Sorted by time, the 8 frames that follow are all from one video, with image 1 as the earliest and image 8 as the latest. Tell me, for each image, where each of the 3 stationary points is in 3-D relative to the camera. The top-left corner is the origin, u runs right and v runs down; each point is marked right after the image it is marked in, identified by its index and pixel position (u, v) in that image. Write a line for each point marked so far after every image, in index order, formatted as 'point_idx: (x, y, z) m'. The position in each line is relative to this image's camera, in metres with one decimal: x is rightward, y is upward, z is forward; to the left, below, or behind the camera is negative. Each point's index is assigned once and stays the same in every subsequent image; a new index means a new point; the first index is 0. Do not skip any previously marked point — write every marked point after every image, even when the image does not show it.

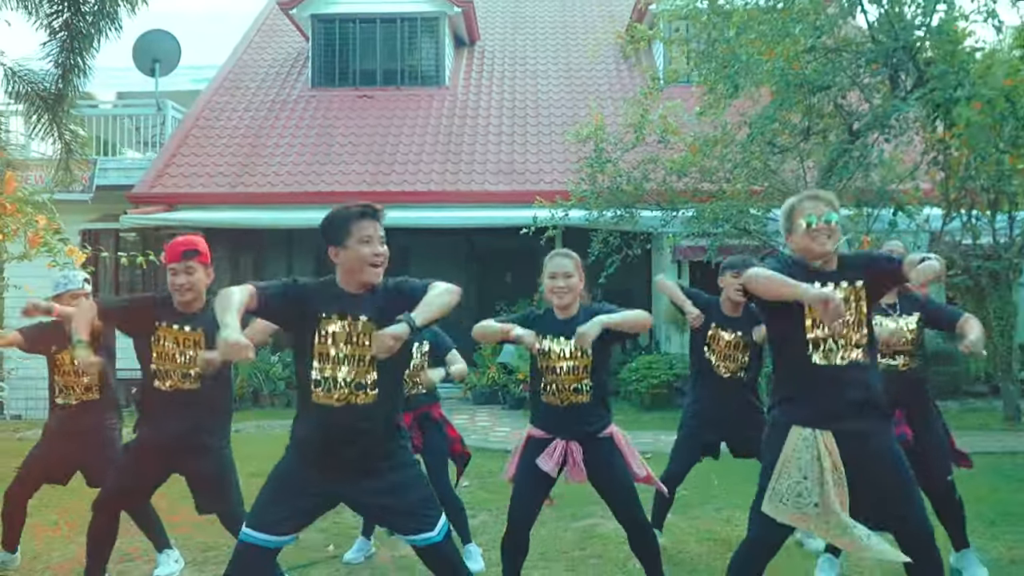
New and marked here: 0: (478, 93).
0: (-0.6, +3.3, +15.9) m
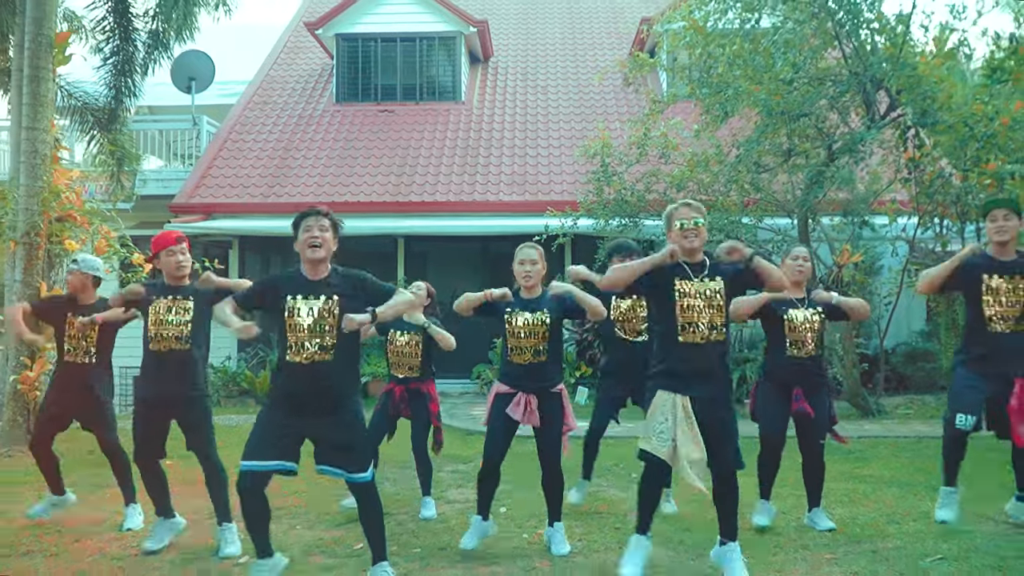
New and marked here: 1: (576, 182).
0: (-0.4, +3.2, +16.9) m
1: (+1.0, +1.6, +14.7) m
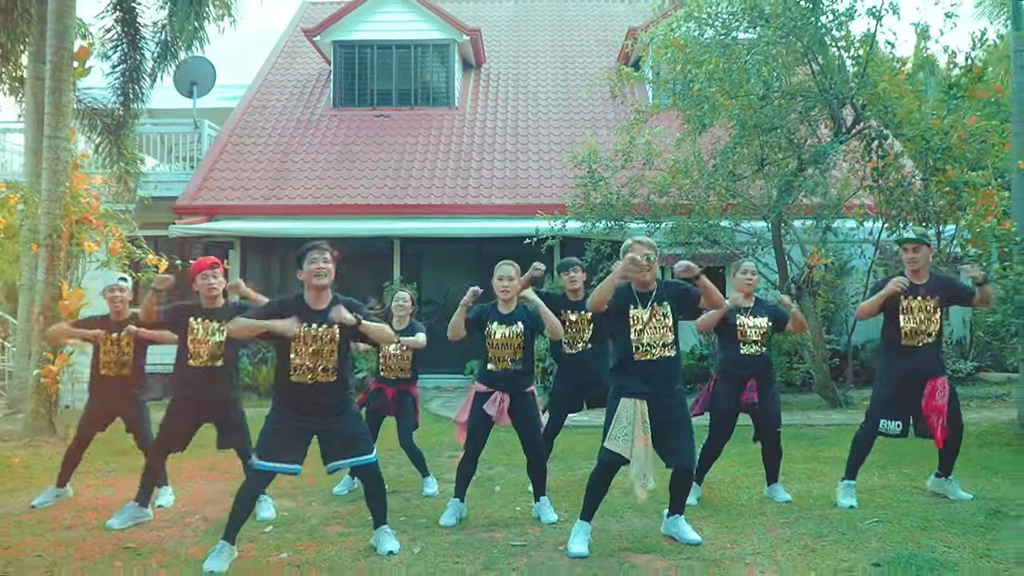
0: (-0.5, +3.2, +17.6) m
1: (+0.8, +1.7, +15.4) m
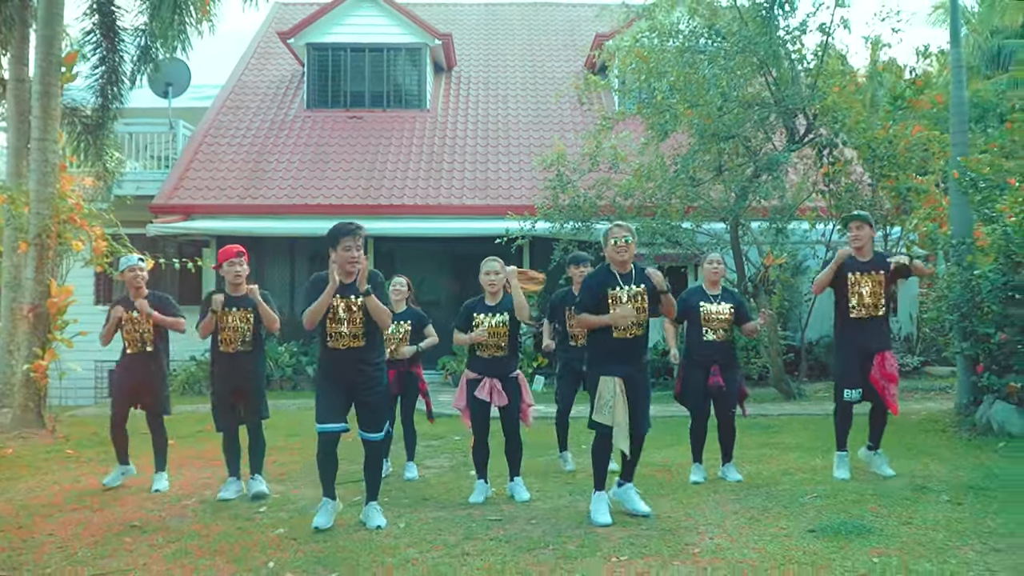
0: (-1.1, +3.3, +18.1) m
1: (+0.3, +1.7, +15.9) m
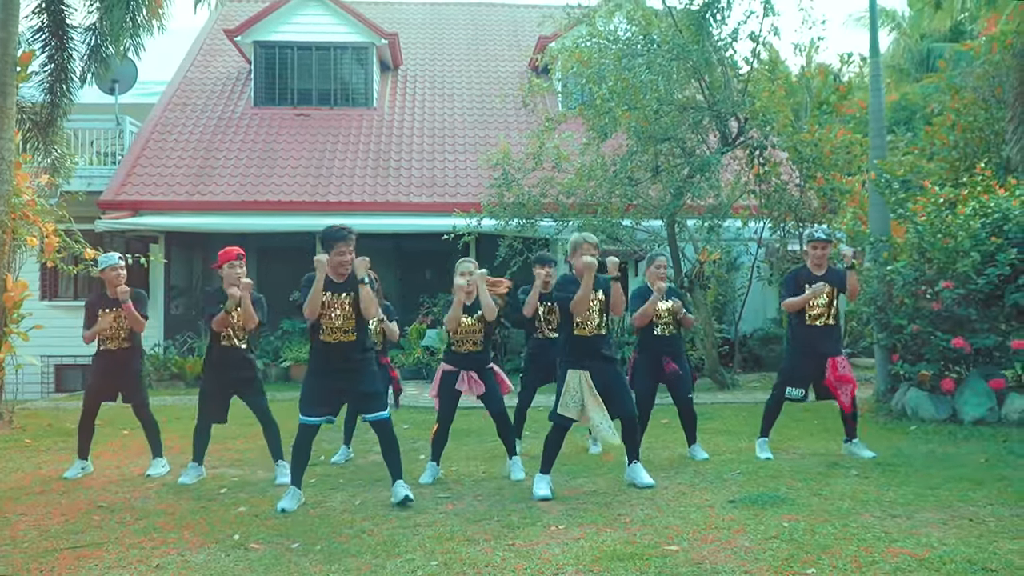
0: (-2.1, +3.3, +18.4) m
1: (-0.6, +1.8, +16.3) m
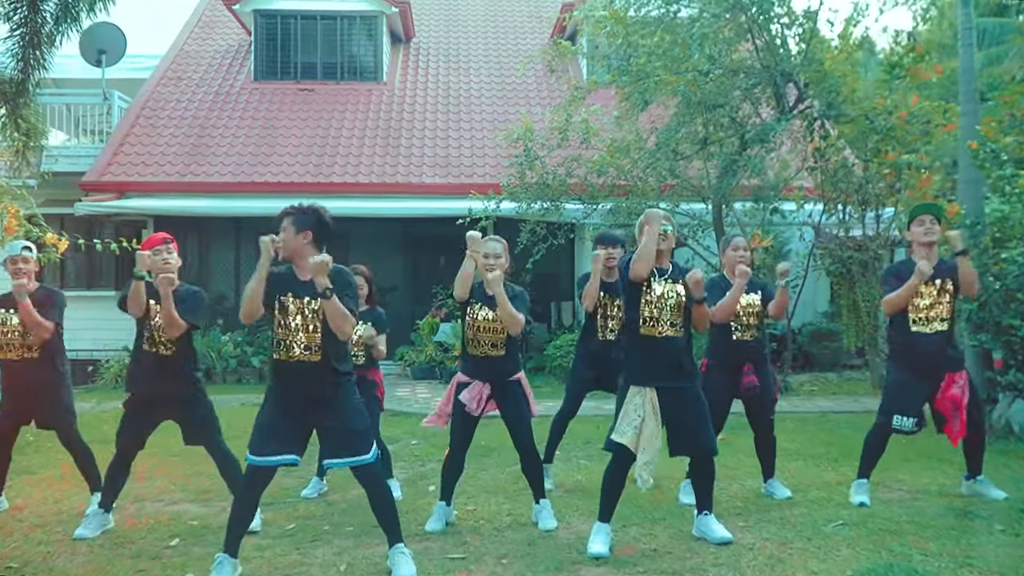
0: (-1.8, +3.5, +16.9) m
1: (-0.2, +1.9, +14.9) m
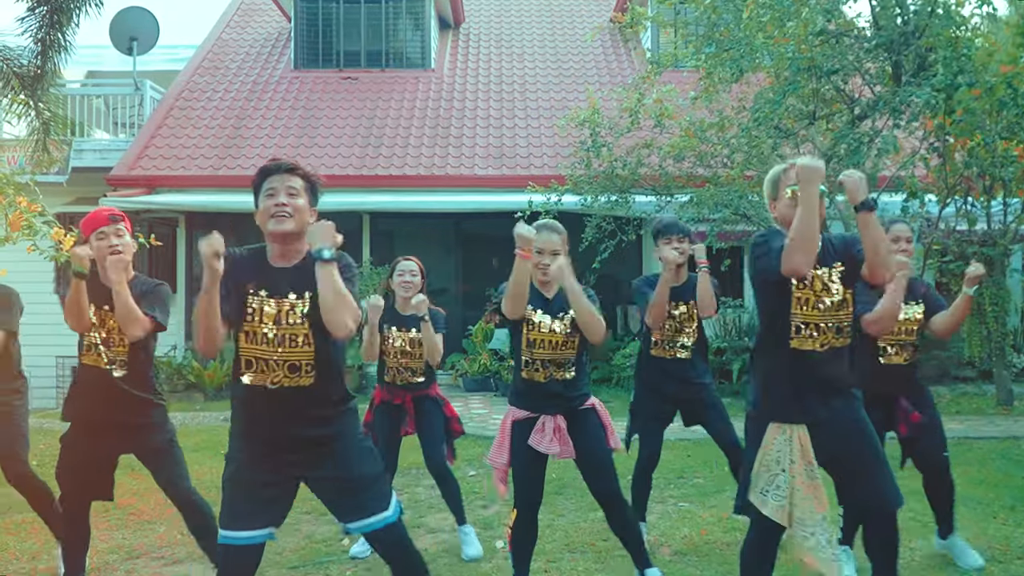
0: (-0.8, +3.5, +15.7) m
1: (+0.6, +1.9, +13.6) m
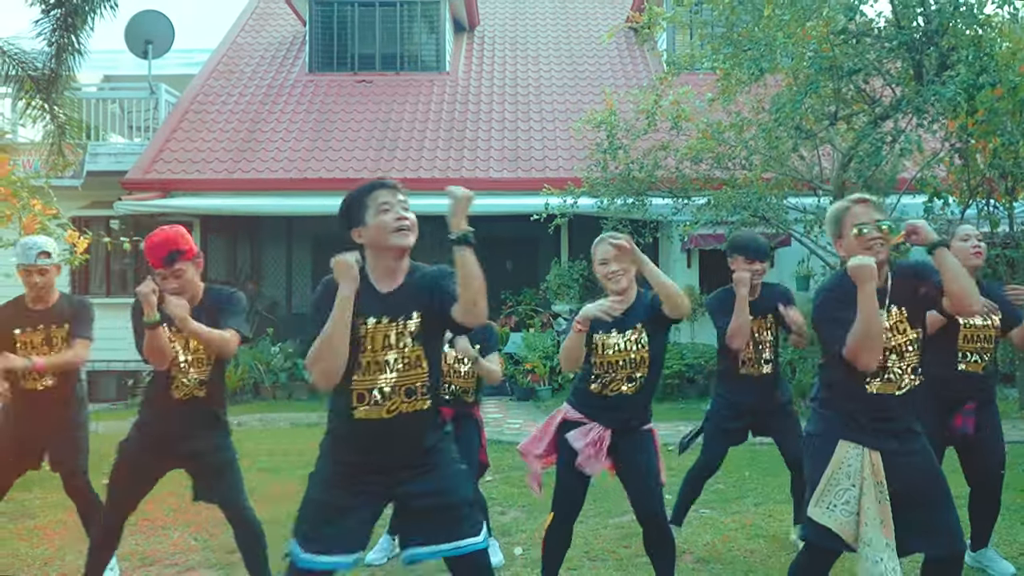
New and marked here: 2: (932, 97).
0: (-0.6, +3.4, +15.6) m
1: (+0.8, +1.8, +13.5) m
2: (+3.5, +1.6, +8.2) m
